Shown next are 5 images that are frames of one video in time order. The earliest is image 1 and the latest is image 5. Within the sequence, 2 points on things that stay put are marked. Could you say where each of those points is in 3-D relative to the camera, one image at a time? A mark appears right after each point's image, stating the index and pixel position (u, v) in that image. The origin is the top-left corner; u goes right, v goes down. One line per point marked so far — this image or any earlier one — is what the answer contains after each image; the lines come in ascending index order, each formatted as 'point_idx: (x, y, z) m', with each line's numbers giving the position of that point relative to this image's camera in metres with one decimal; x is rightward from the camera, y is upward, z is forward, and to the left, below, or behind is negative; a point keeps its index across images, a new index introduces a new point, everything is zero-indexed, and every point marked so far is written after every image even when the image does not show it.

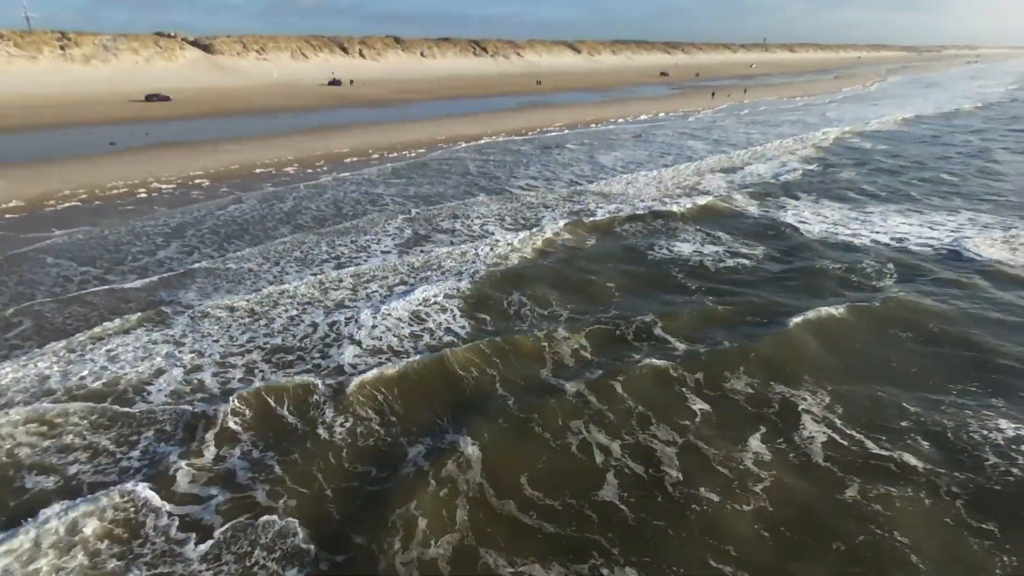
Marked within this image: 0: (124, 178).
0: (-7.4, +2.1, +11.7) m
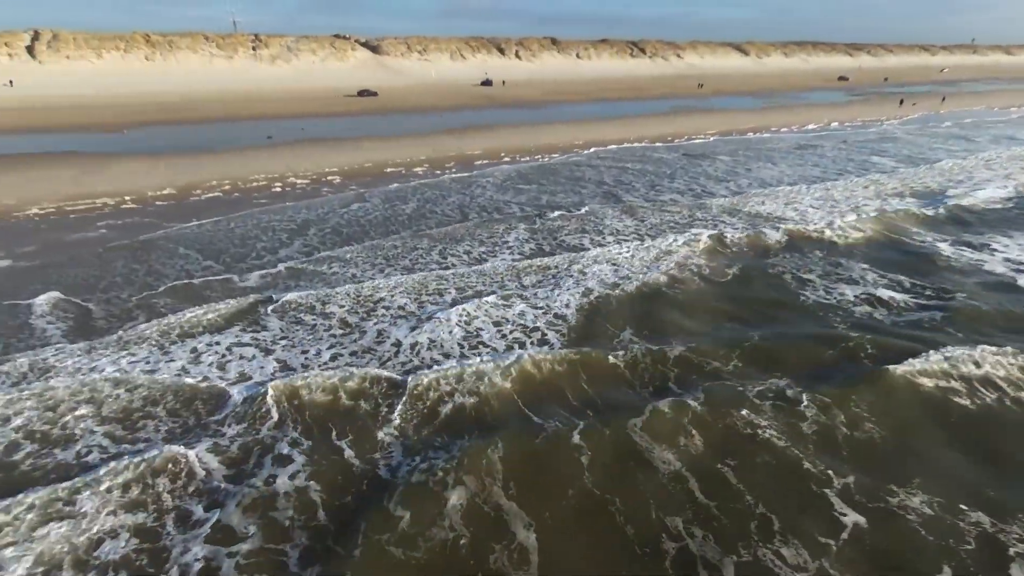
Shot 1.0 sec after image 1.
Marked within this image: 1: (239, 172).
0: (-4.9, +2.3, +12.2) m
1: (-5.4, +2.3, +12.1) m
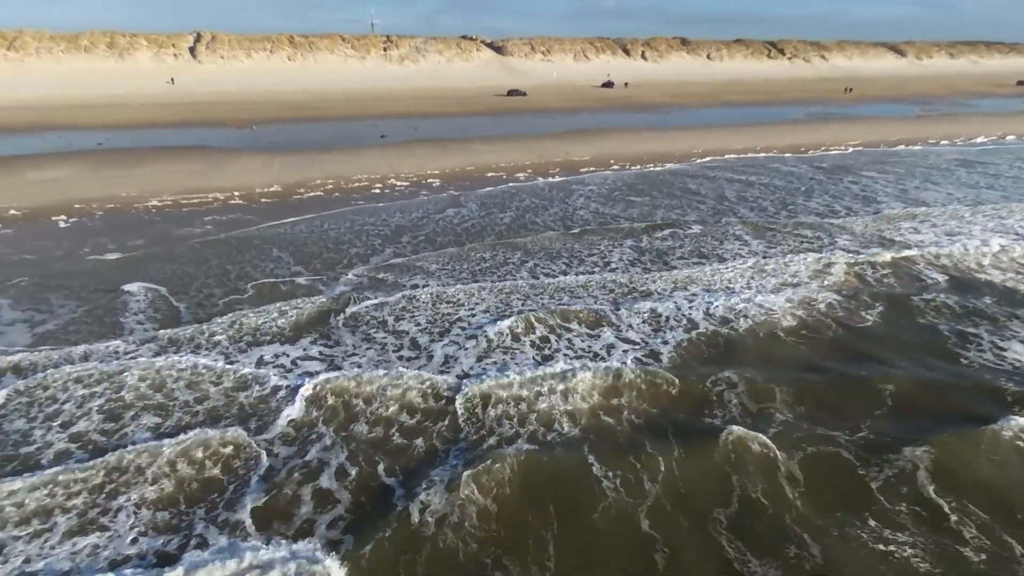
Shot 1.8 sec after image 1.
0: (-2.8, +2.3, +12.2) m
1: (-3.3, +2.3, +12.1) m
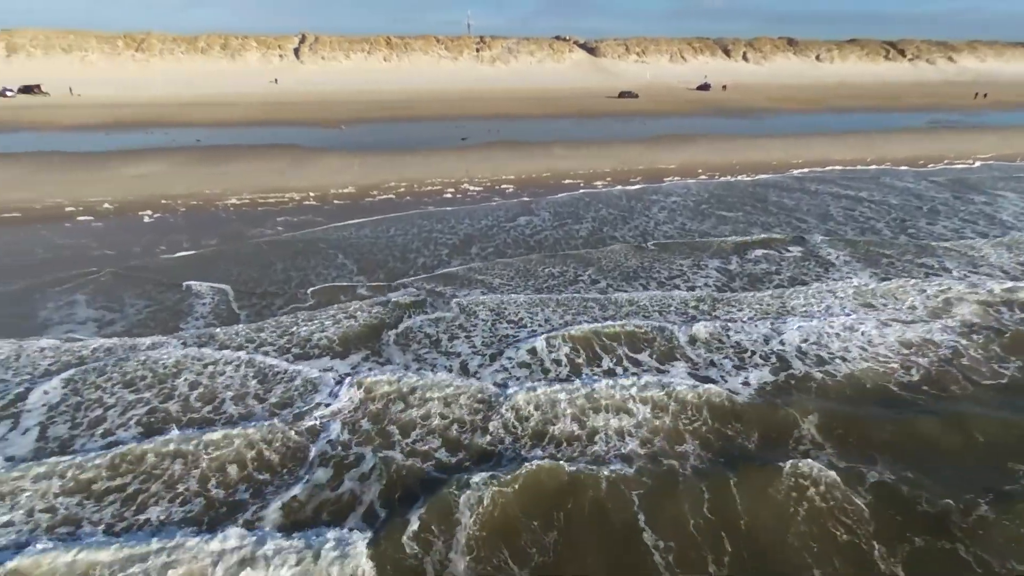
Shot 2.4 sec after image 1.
0: (-1.3, +2.2, +11.9) m
1: (-1.8, +2.2, +11.9) m
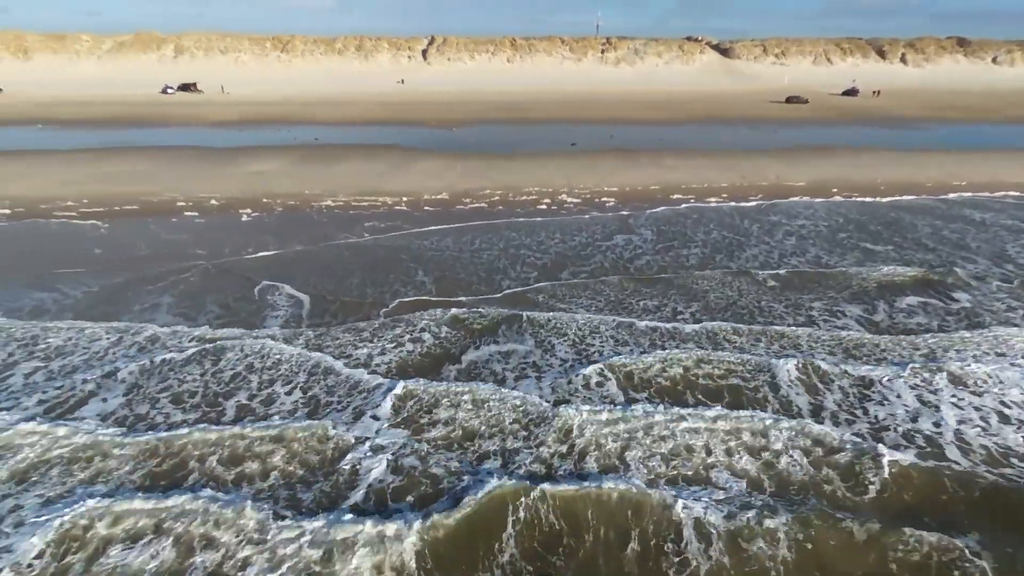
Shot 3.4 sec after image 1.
0: (+0.6, +1.9, +11.2) m
1: (+0.1, +1.9, +11.3) m
